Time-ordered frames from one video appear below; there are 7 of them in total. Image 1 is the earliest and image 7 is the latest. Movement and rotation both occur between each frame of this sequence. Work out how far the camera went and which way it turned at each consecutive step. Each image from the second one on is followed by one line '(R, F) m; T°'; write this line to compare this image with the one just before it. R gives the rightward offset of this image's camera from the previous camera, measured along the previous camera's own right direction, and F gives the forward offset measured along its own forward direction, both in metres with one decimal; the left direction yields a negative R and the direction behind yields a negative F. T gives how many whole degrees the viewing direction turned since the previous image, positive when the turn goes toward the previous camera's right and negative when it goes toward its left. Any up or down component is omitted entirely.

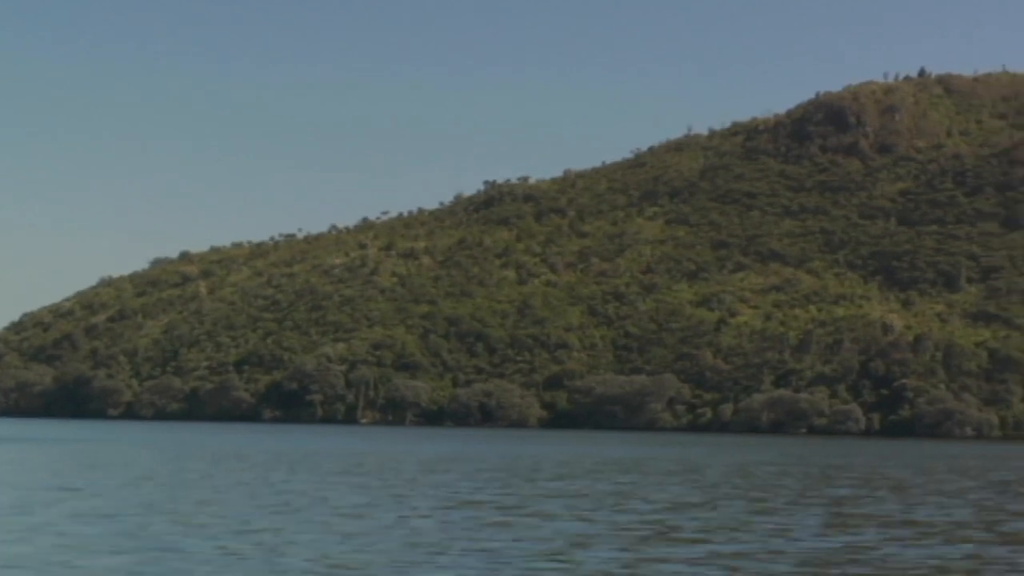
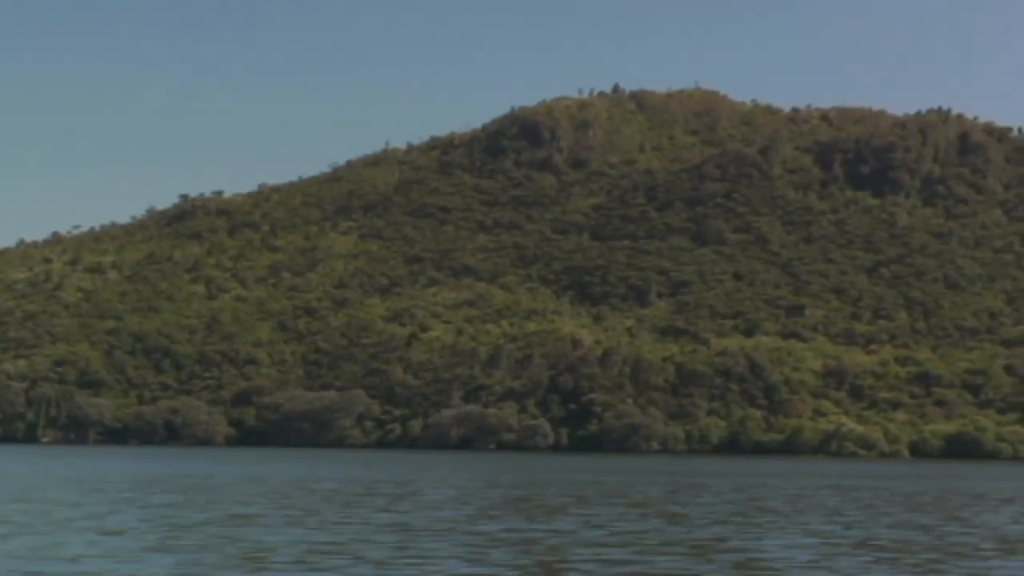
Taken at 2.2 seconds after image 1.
(+3.3, +1.2) m; +7°
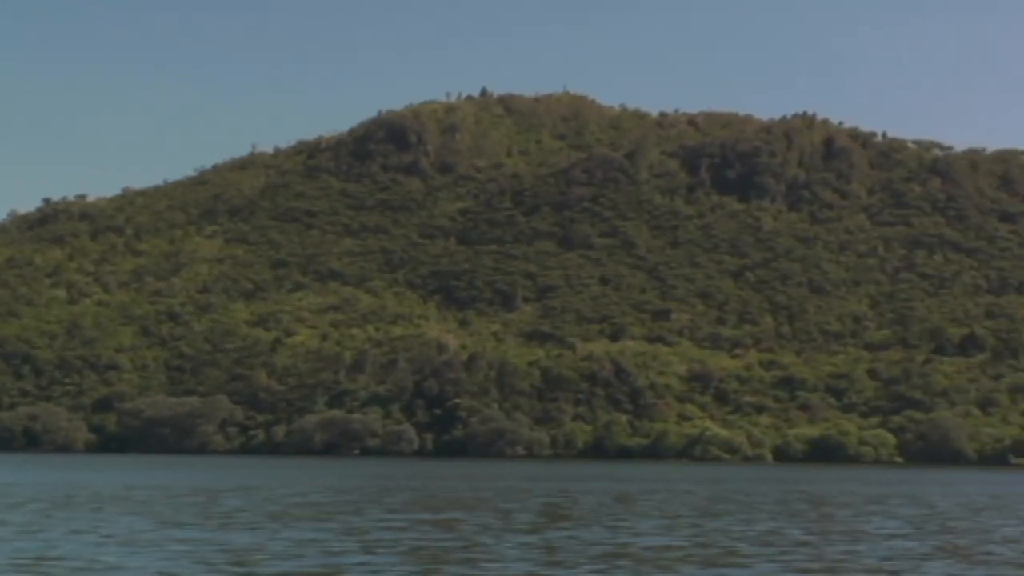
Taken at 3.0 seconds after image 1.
(+1.2, +0.7) m; +3°
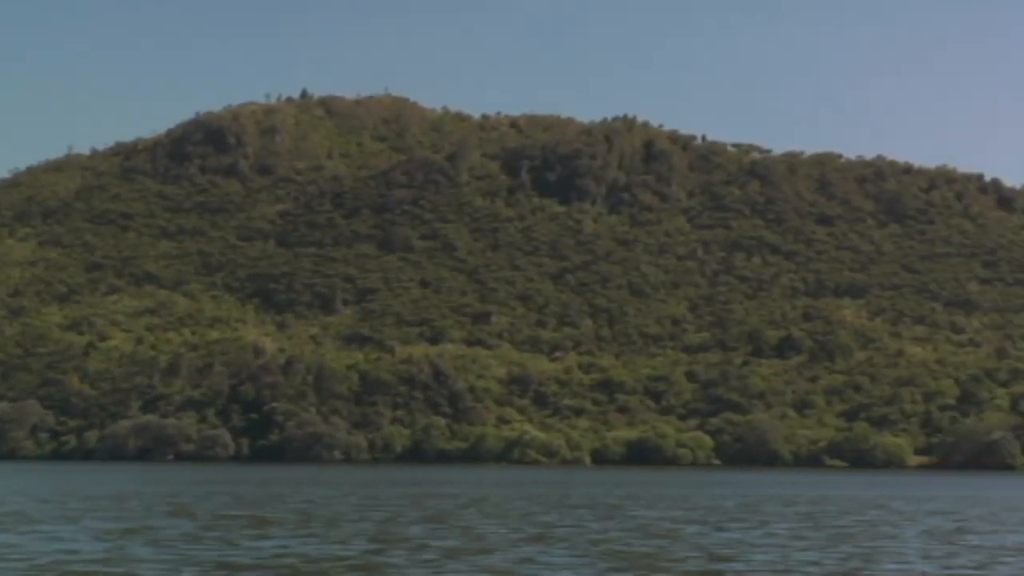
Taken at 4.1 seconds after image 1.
(+1.5, +1.0) m; +4°
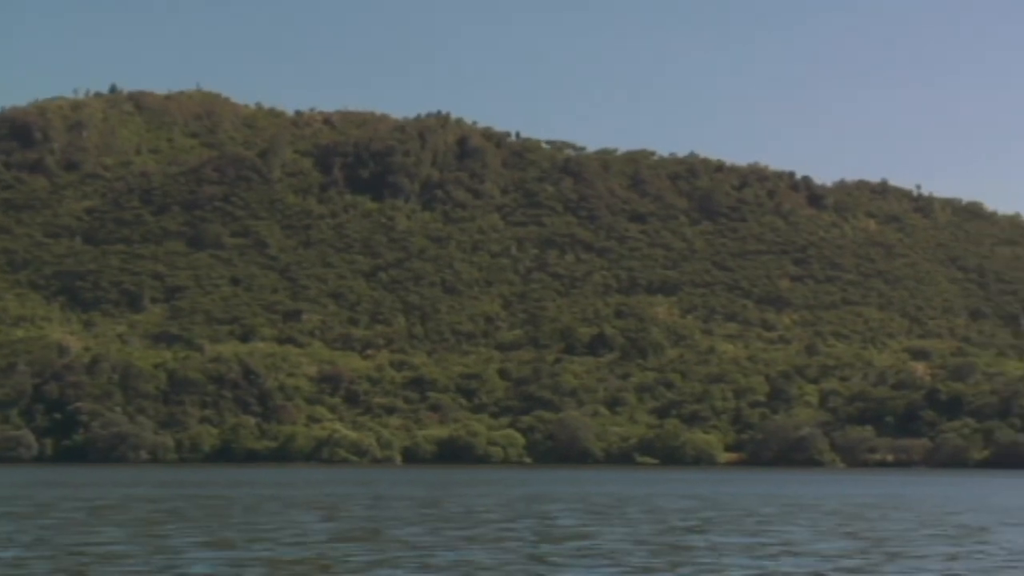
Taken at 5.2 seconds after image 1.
(+1.4, +1.1) m; +4°
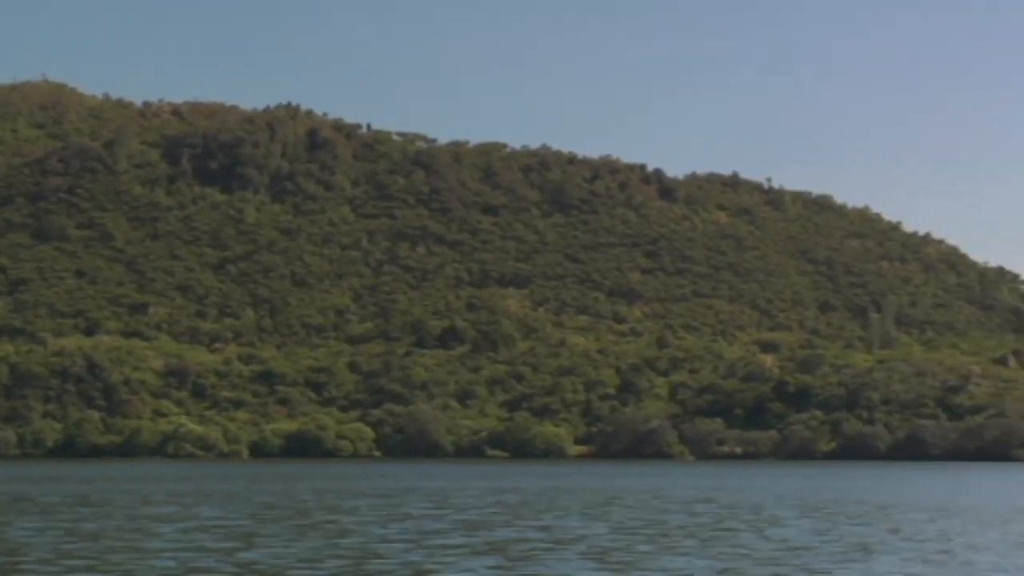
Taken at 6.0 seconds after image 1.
(+1.0, +1.0) m; +3°
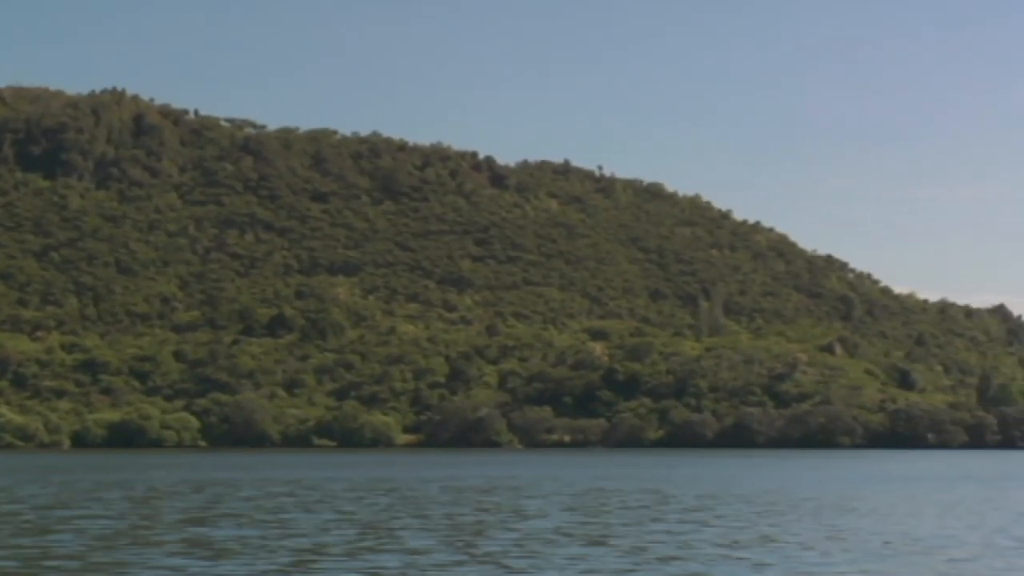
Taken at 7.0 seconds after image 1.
(+1.0, +1.1) m; +4°
